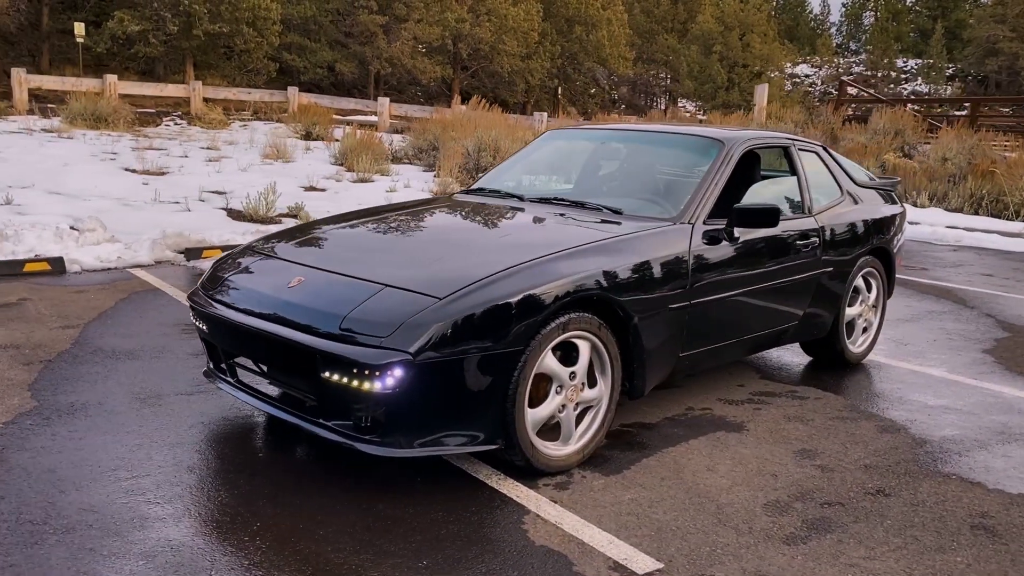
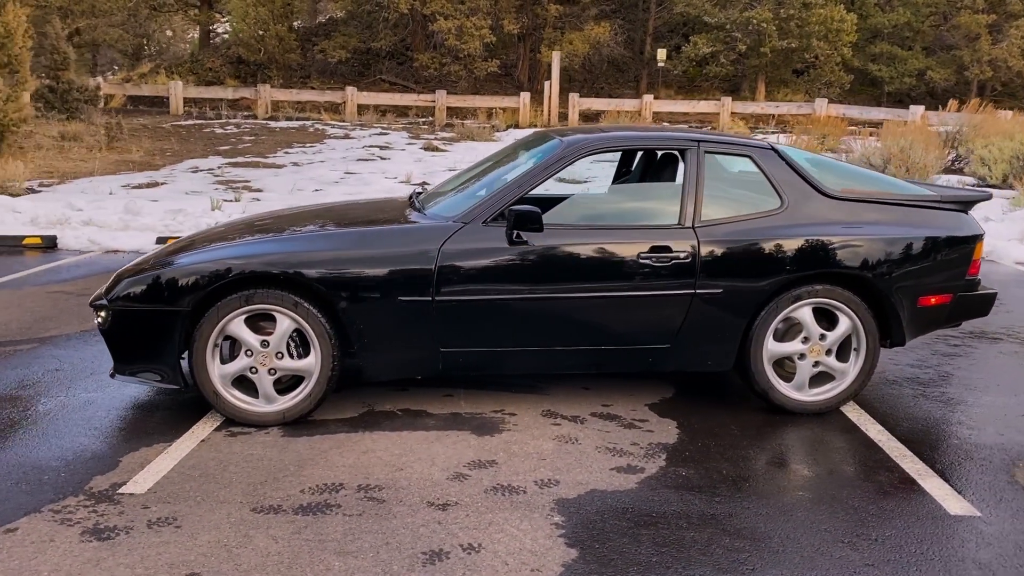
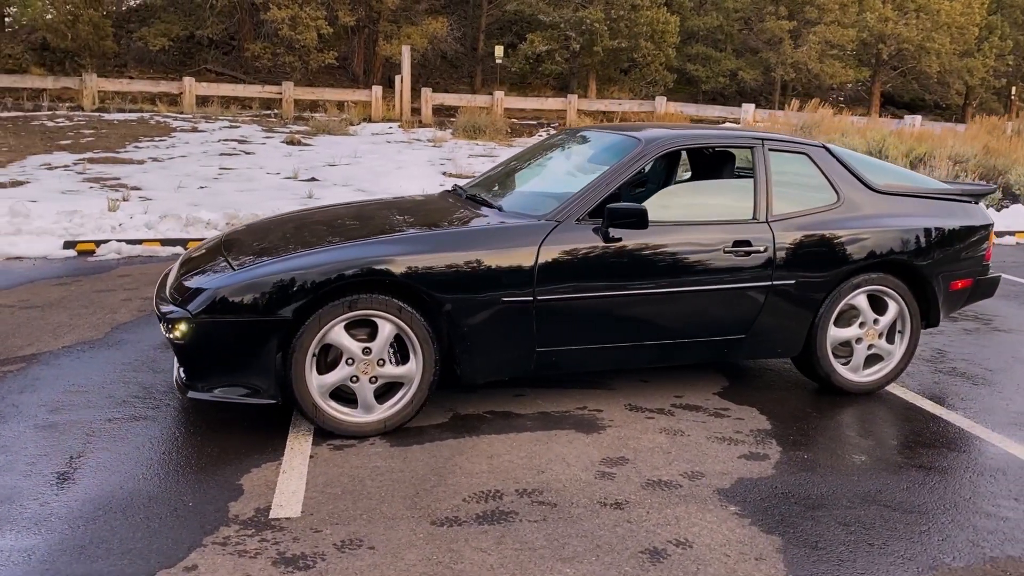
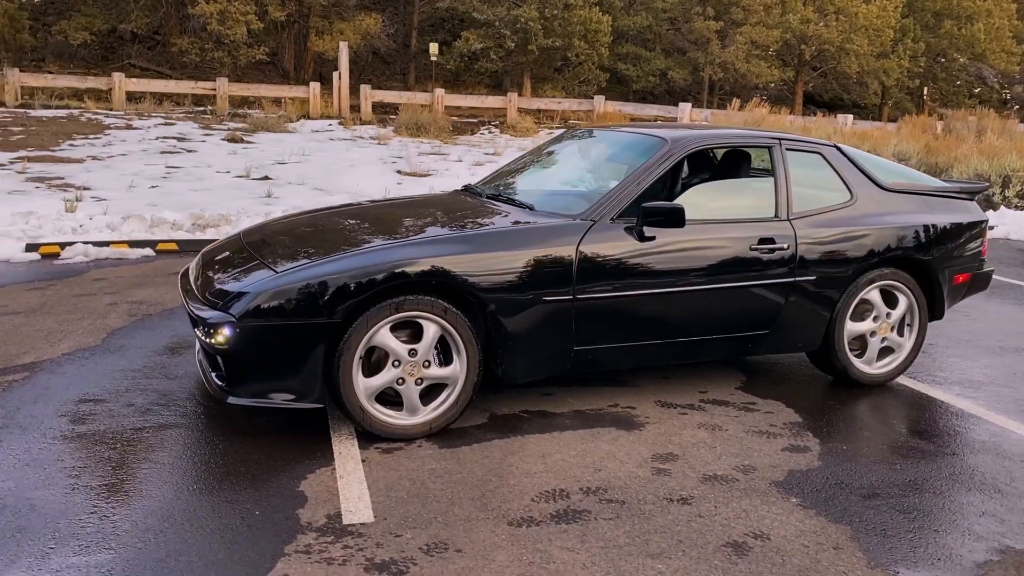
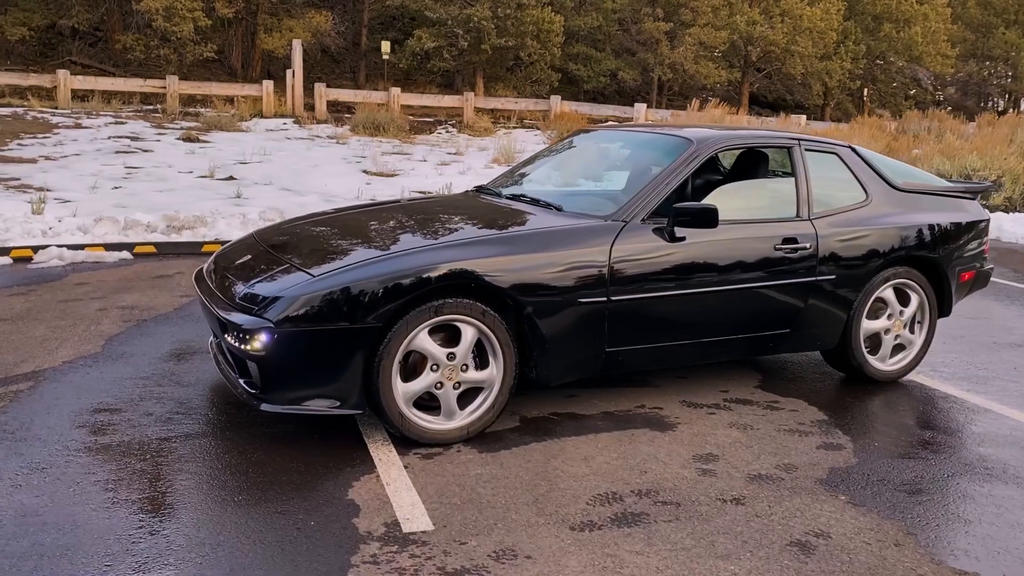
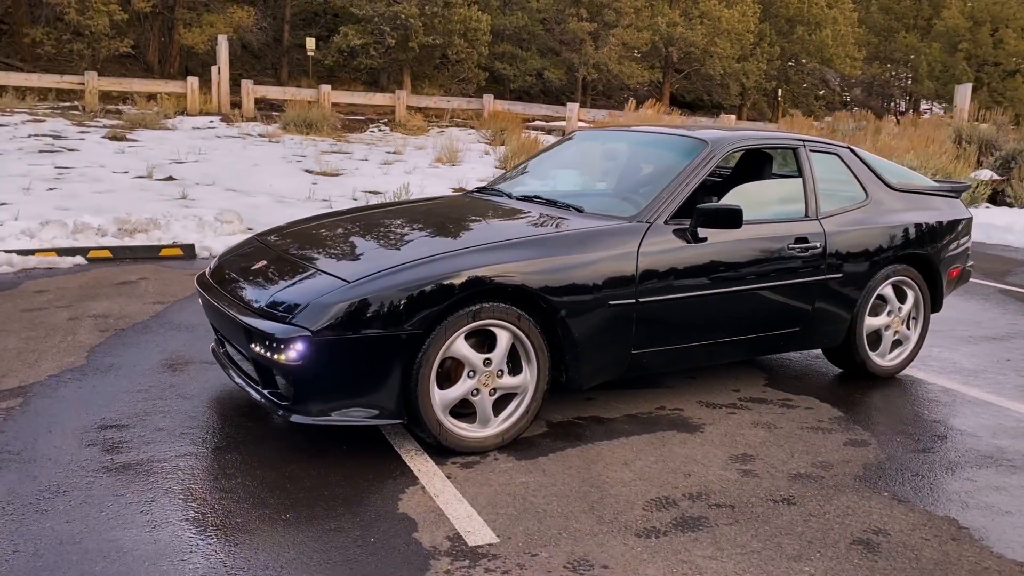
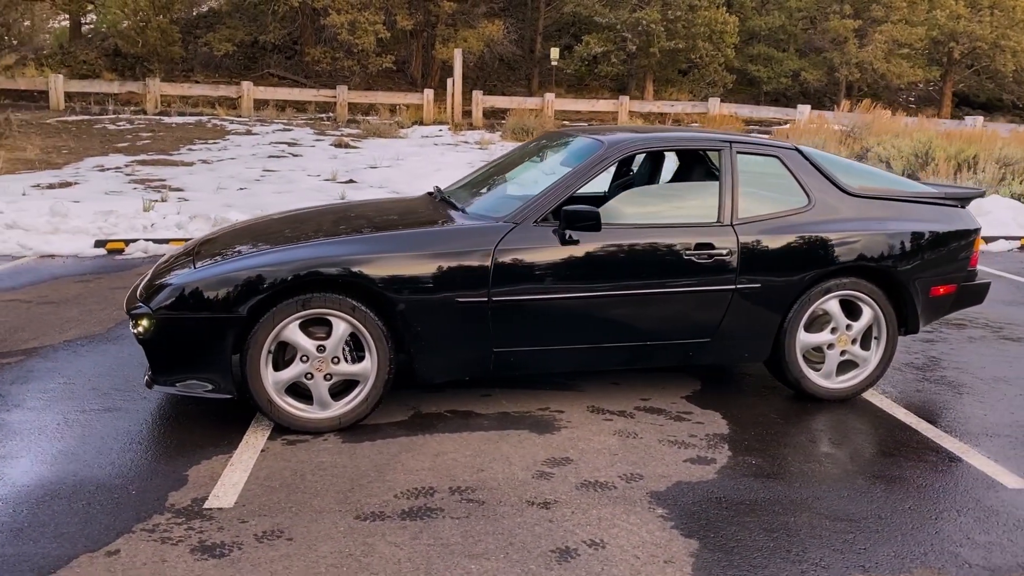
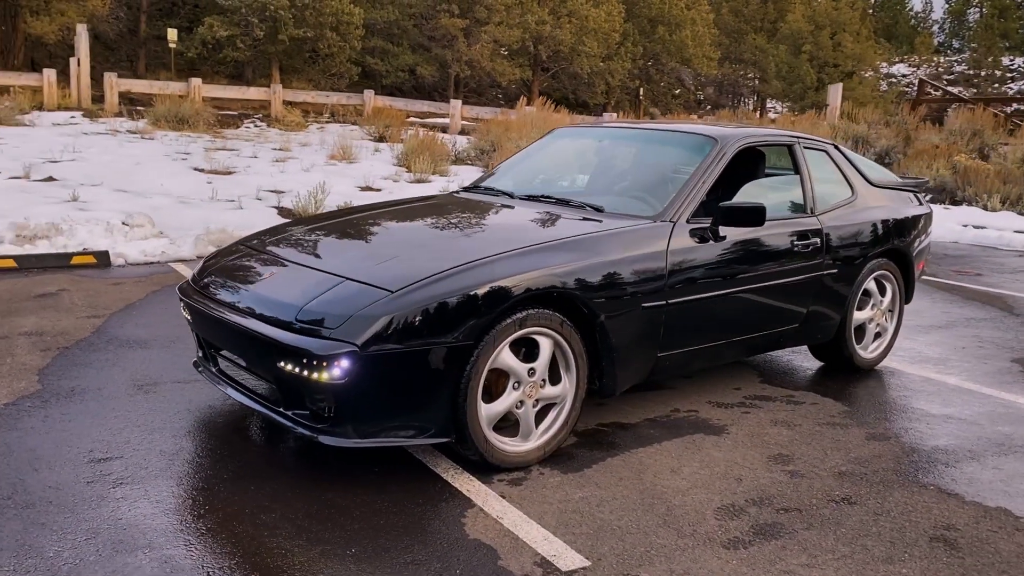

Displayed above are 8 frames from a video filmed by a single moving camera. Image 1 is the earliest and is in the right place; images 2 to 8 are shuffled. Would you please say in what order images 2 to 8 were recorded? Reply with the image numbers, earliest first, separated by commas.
8, 6, 5, 4, 3, 7, 2
